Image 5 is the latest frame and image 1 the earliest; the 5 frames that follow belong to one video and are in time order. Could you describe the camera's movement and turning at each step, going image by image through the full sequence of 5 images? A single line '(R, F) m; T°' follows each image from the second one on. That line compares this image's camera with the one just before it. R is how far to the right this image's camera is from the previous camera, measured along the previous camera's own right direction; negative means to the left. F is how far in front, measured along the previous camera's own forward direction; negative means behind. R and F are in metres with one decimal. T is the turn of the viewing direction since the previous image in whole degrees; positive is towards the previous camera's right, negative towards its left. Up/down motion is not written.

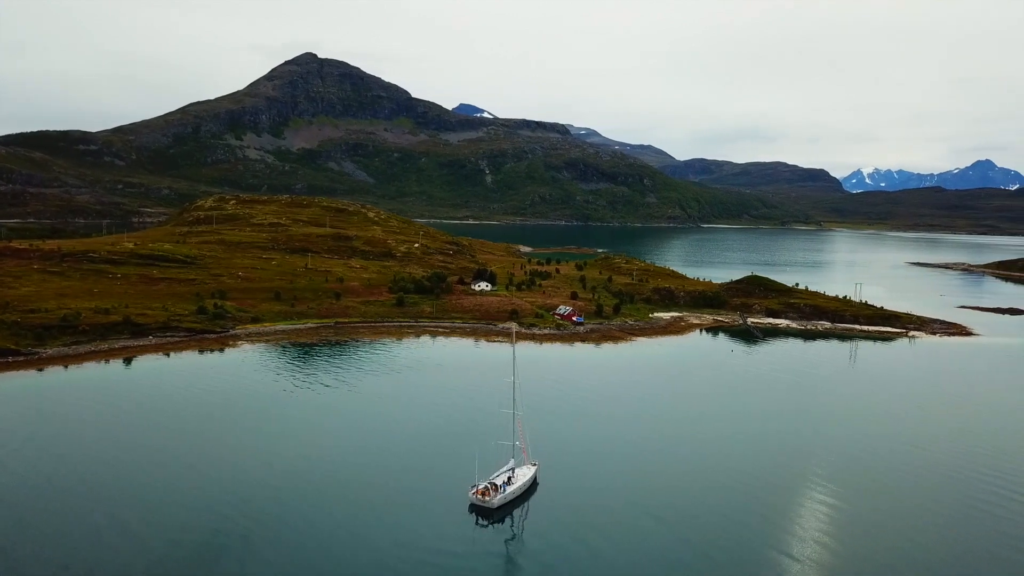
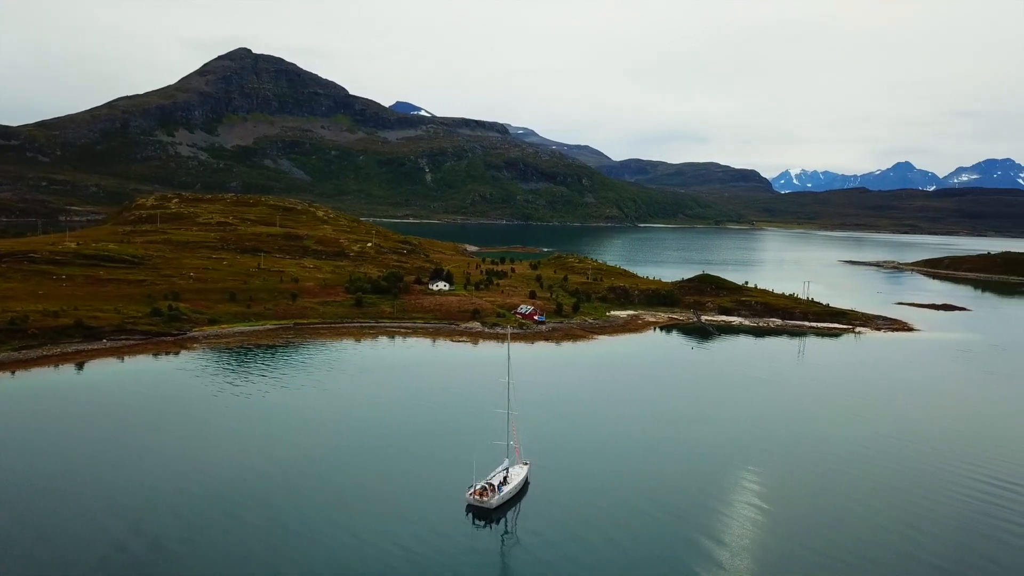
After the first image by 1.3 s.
(-3.3, 0.0) m; +4°
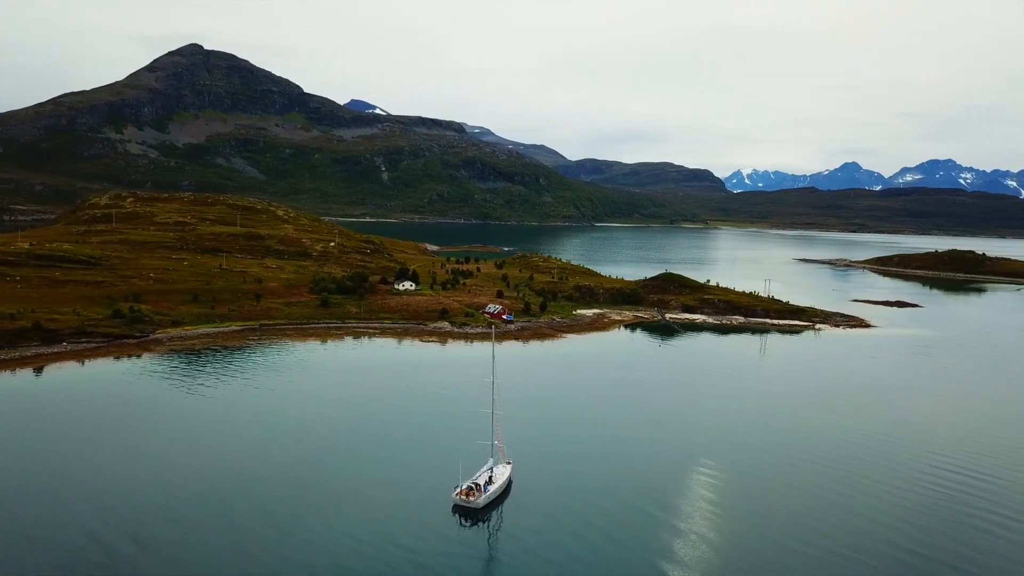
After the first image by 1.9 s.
(-1.6, 0.0) m; +3°
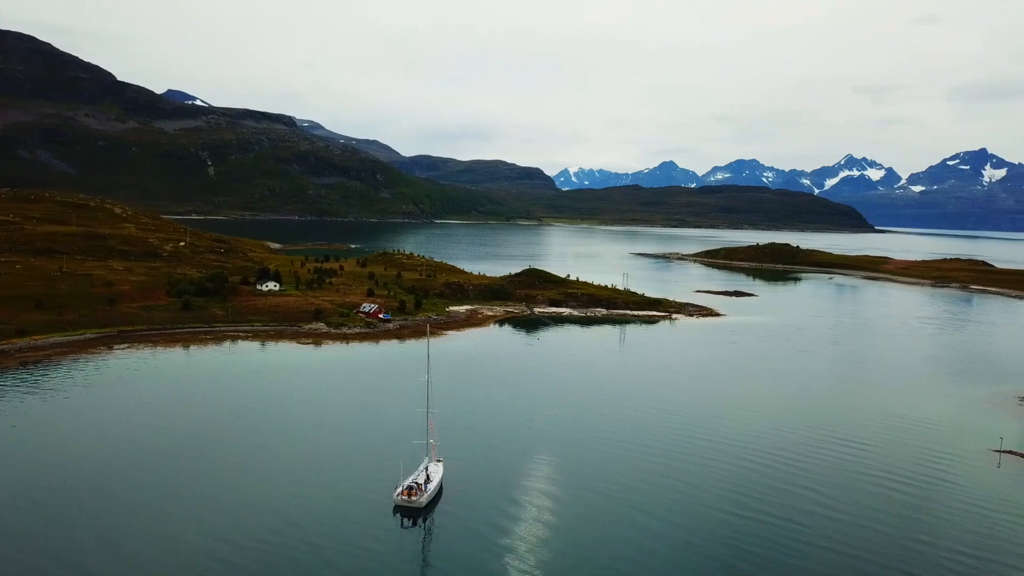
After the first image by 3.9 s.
(-5.7, -0.1) m; +12°
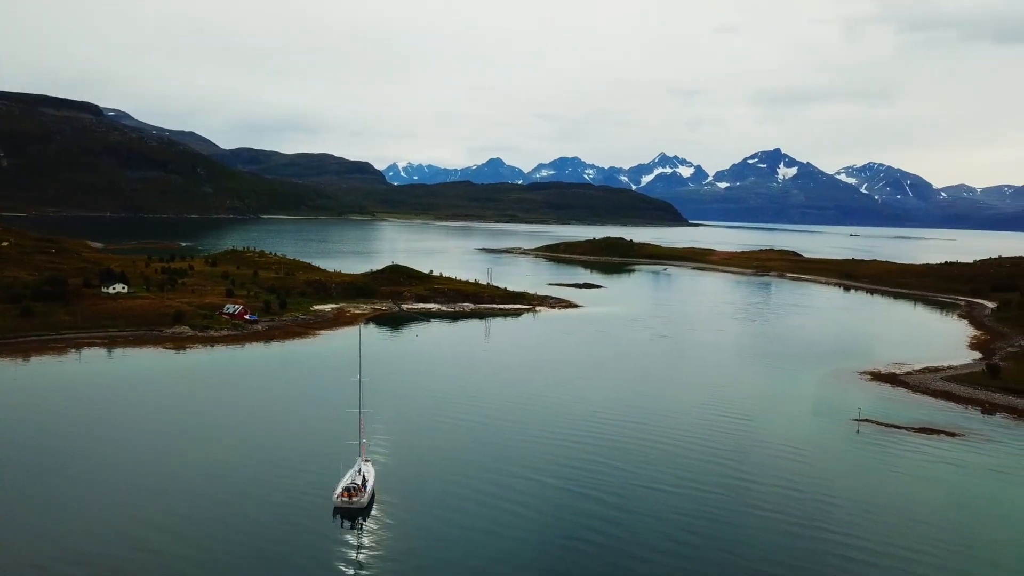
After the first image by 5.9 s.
(-5.8, -0.3) m; +12°
